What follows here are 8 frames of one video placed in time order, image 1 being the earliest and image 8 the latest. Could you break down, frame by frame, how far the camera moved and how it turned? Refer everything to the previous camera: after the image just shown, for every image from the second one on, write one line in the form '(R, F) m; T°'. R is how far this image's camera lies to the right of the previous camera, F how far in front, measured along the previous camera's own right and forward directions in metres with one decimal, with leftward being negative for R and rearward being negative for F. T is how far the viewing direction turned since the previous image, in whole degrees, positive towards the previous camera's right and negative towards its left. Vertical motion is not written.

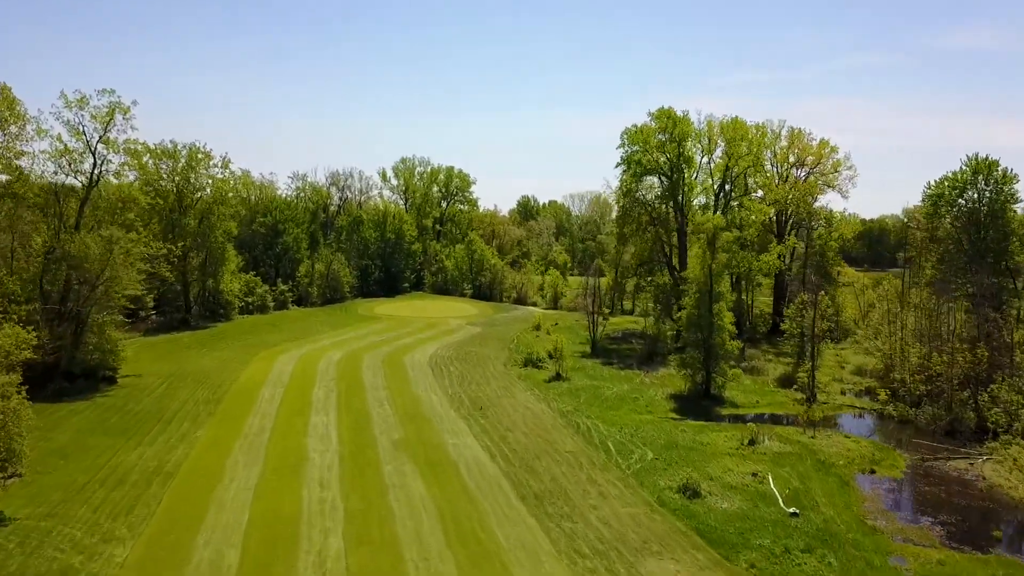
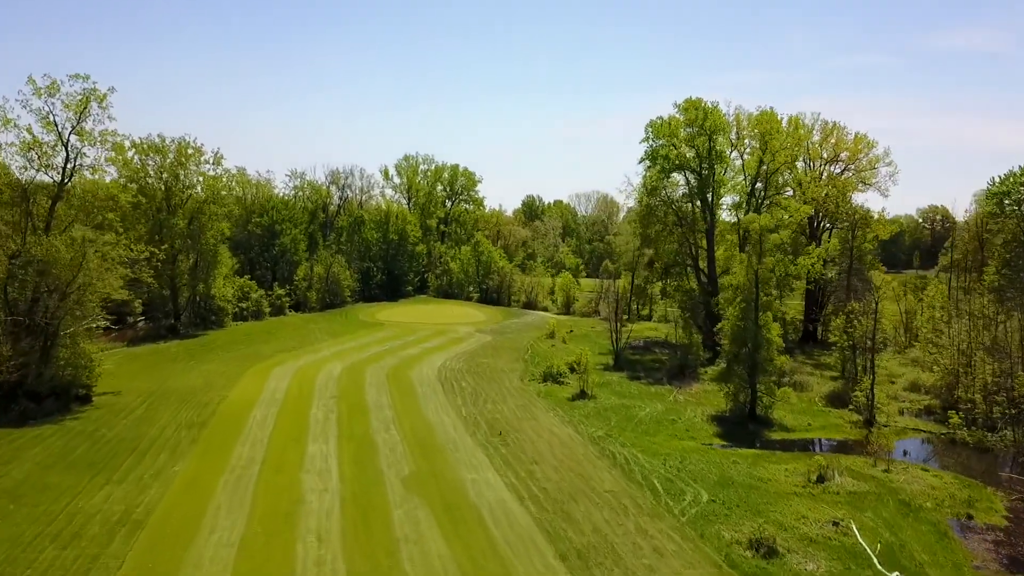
(-0.8, +3.2) m; 0°
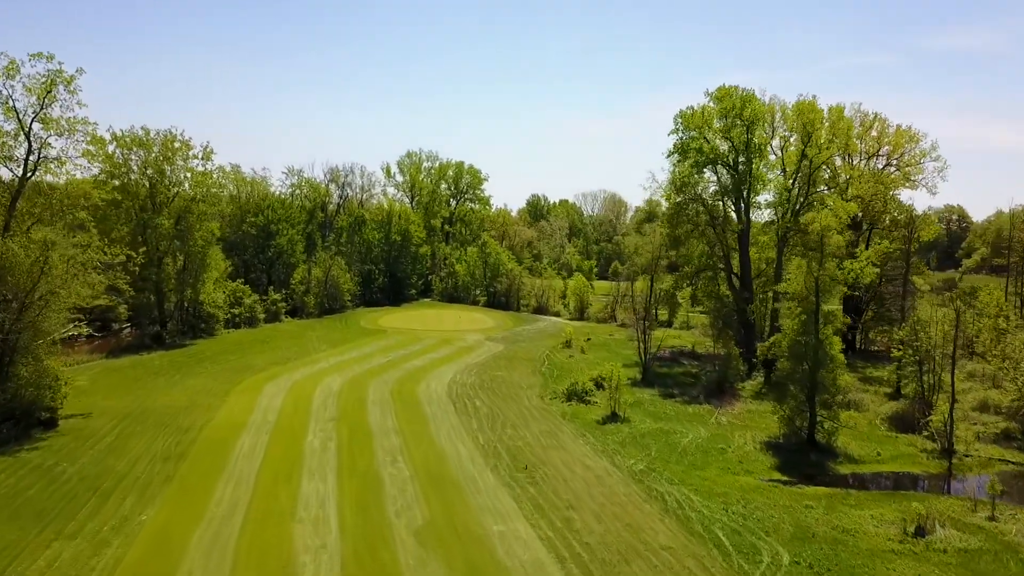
(-0.8, +3.4) m; 0°
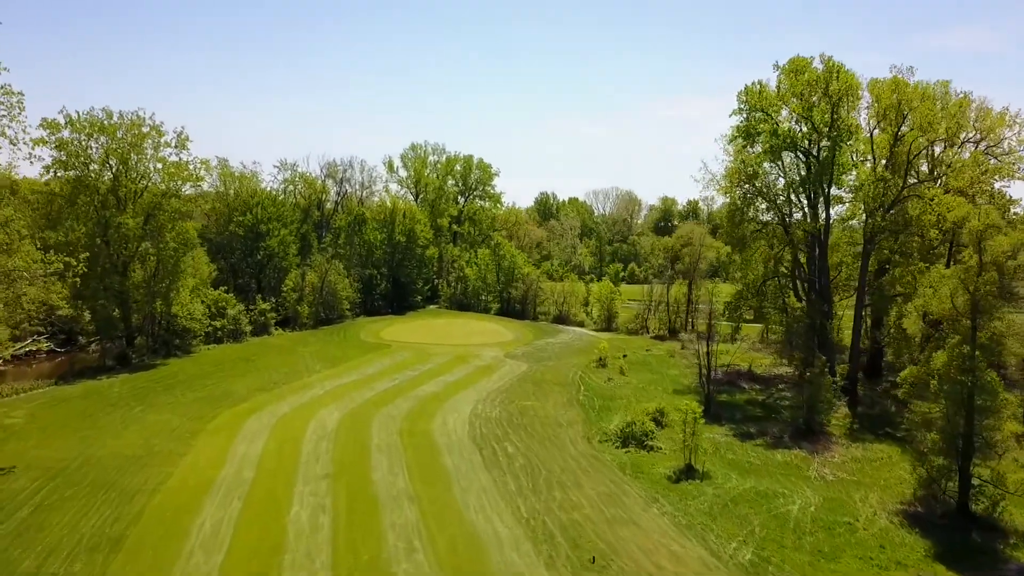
(-1.3, +5.9) m; 0°
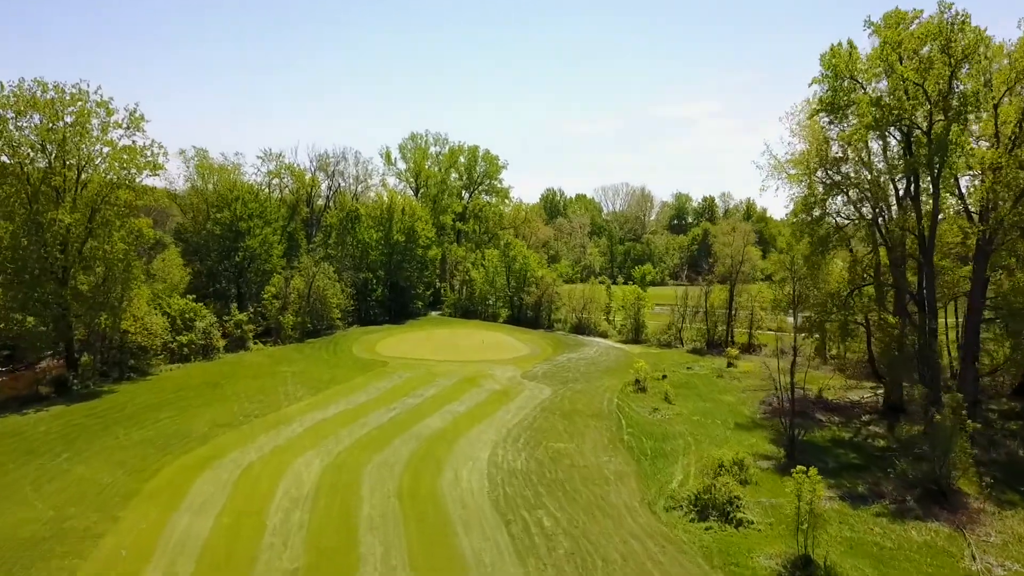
(-0.9, +5.9) m; 0°
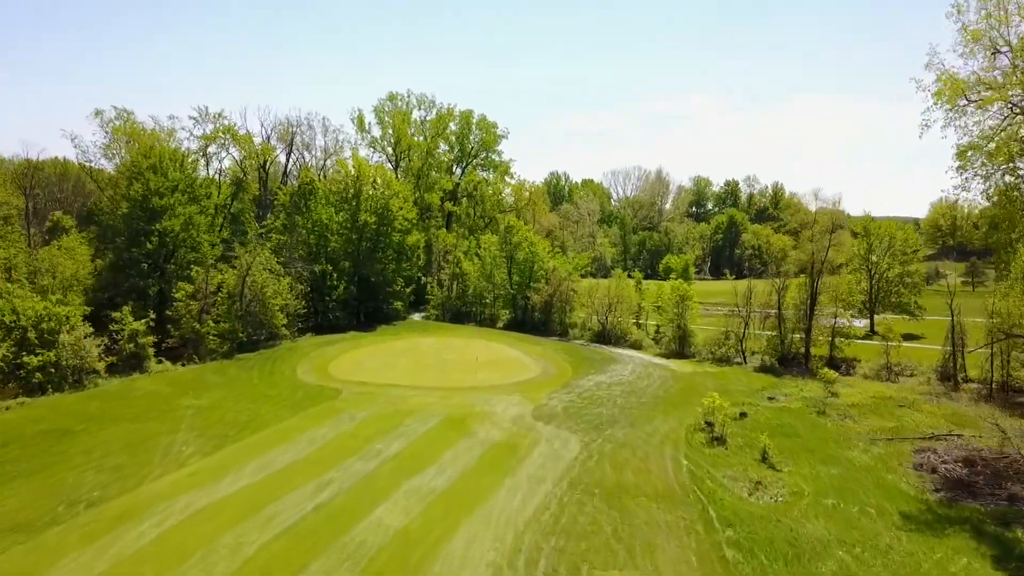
(-0.3, +10.6) m; 0°
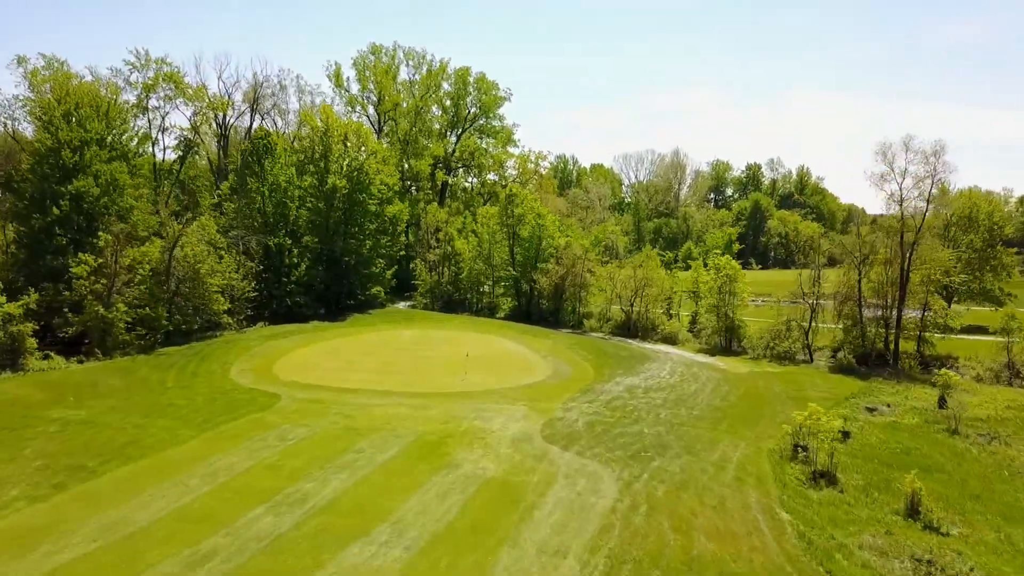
(0.0, +6.7) m; 0°
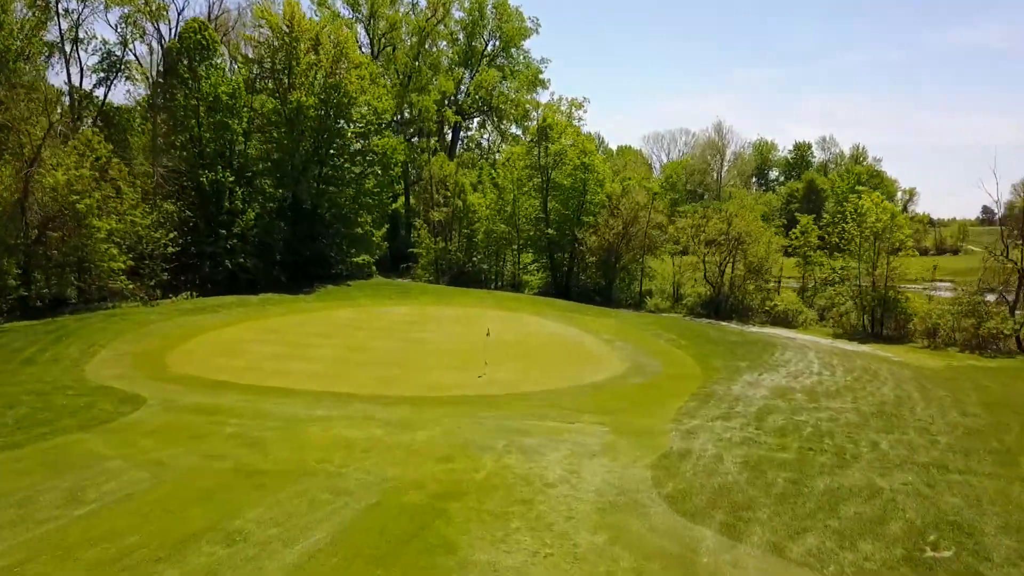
(-0.7, +8.5) m; -1°
